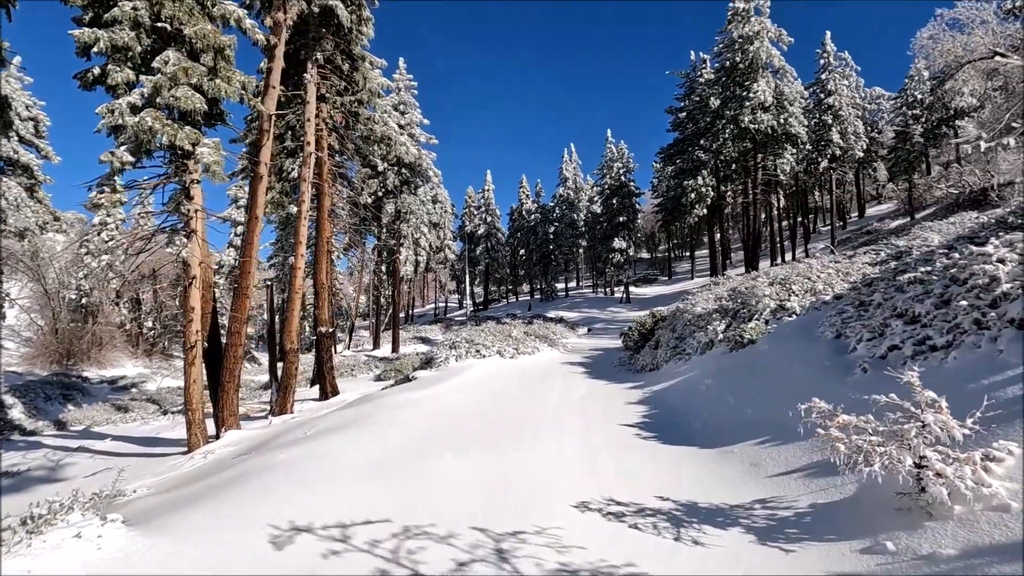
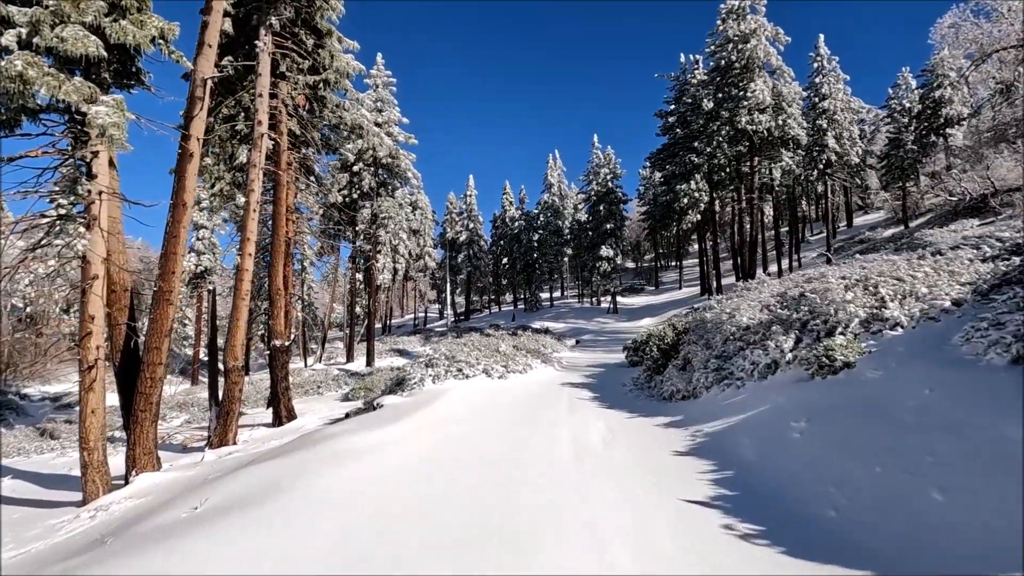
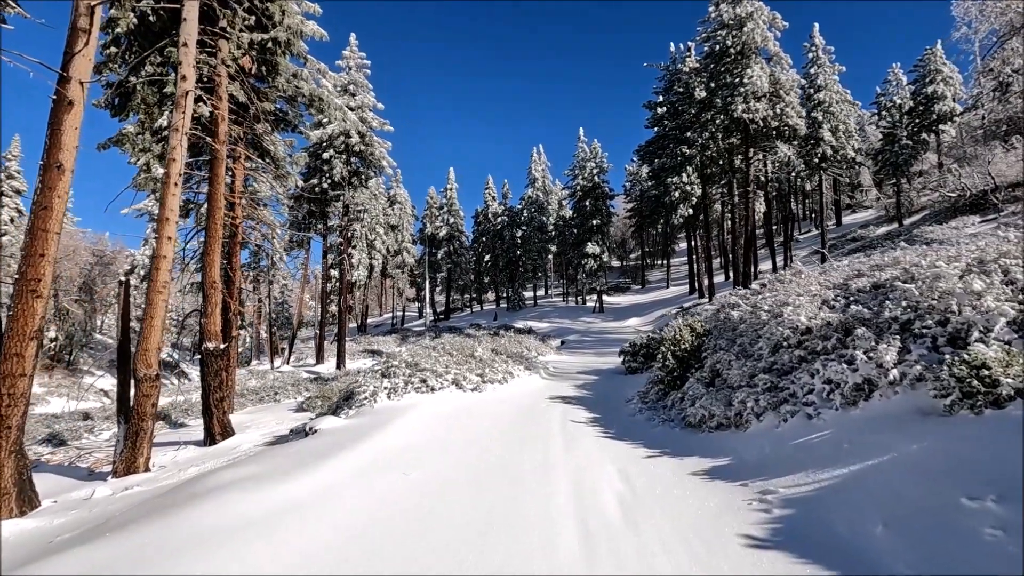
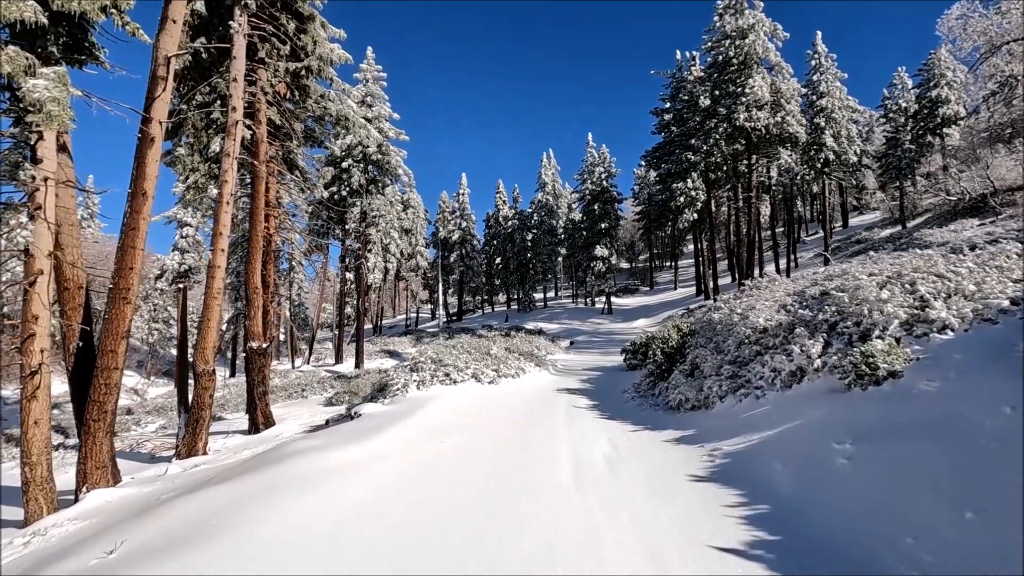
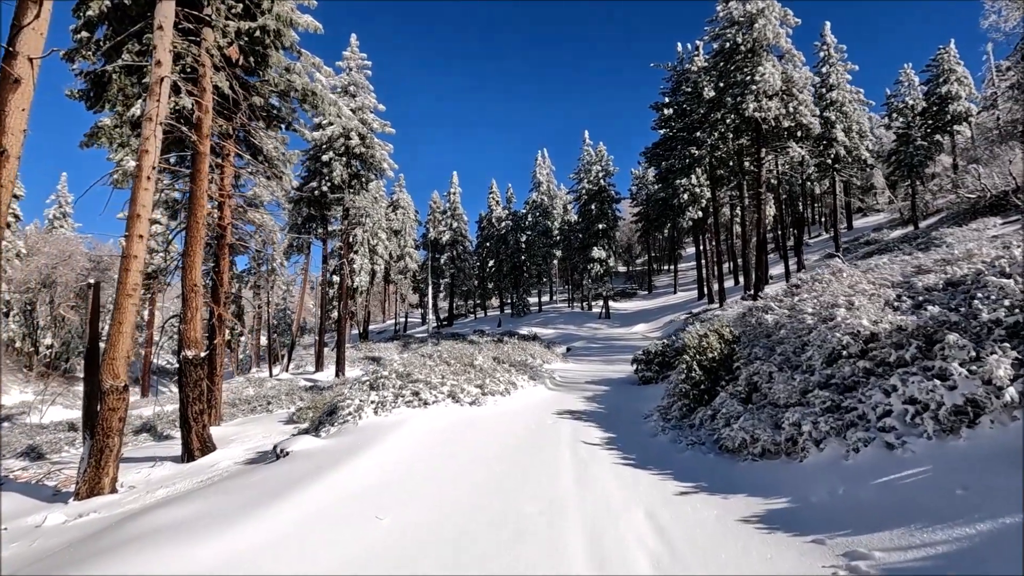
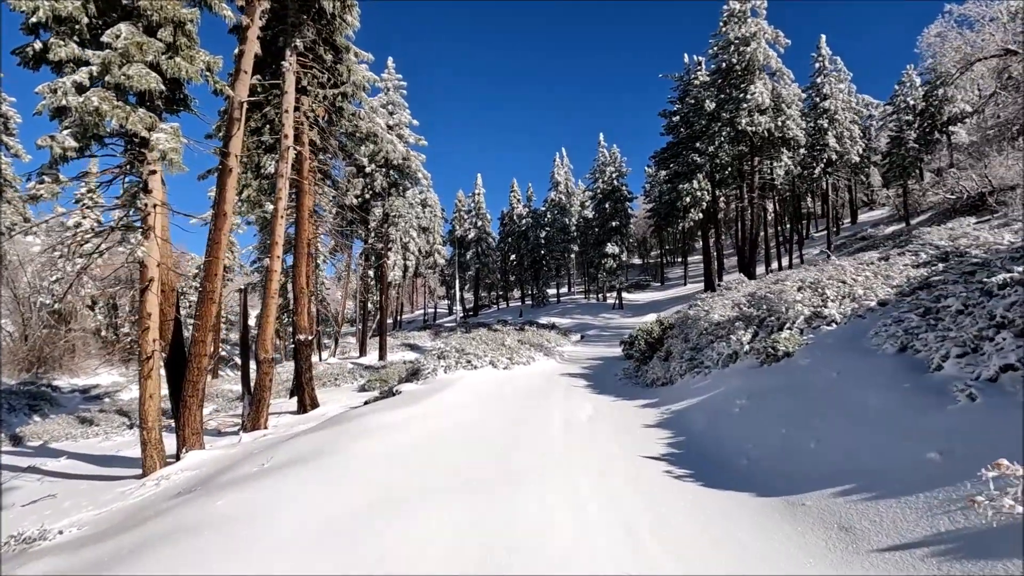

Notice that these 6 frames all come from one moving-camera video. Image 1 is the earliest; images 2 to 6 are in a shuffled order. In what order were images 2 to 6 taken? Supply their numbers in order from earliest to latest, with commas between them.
6, 2, 4, 3, 5
